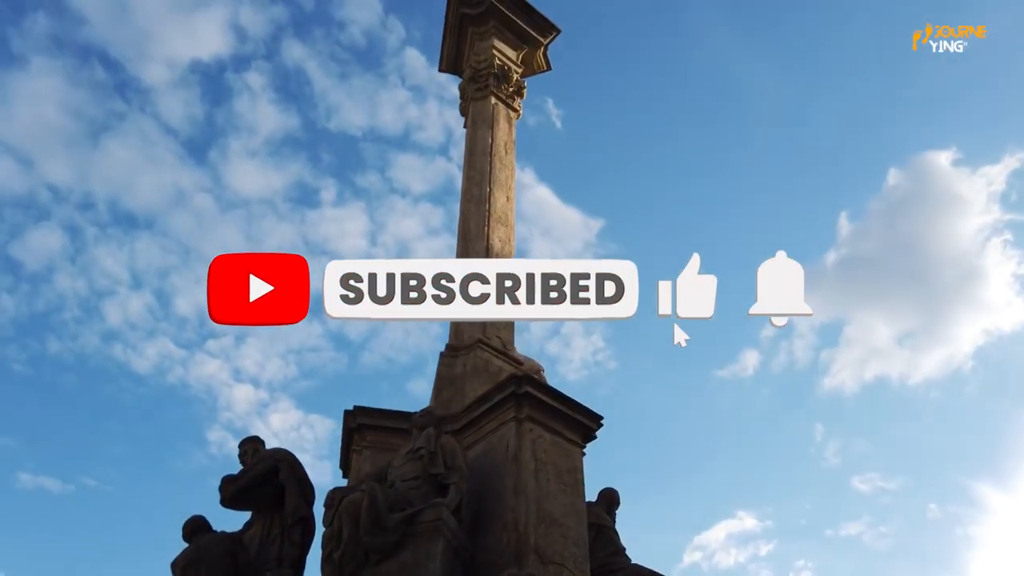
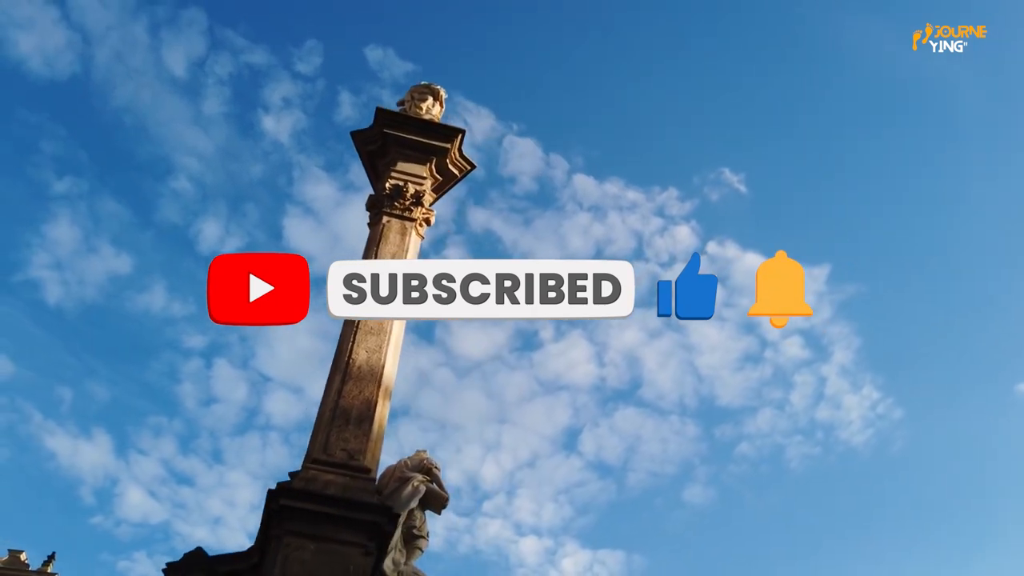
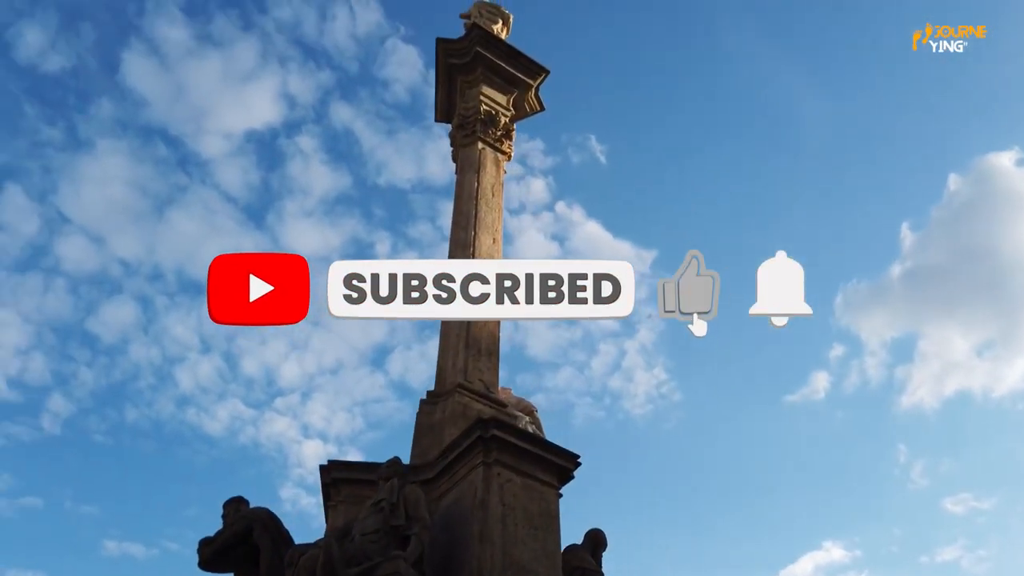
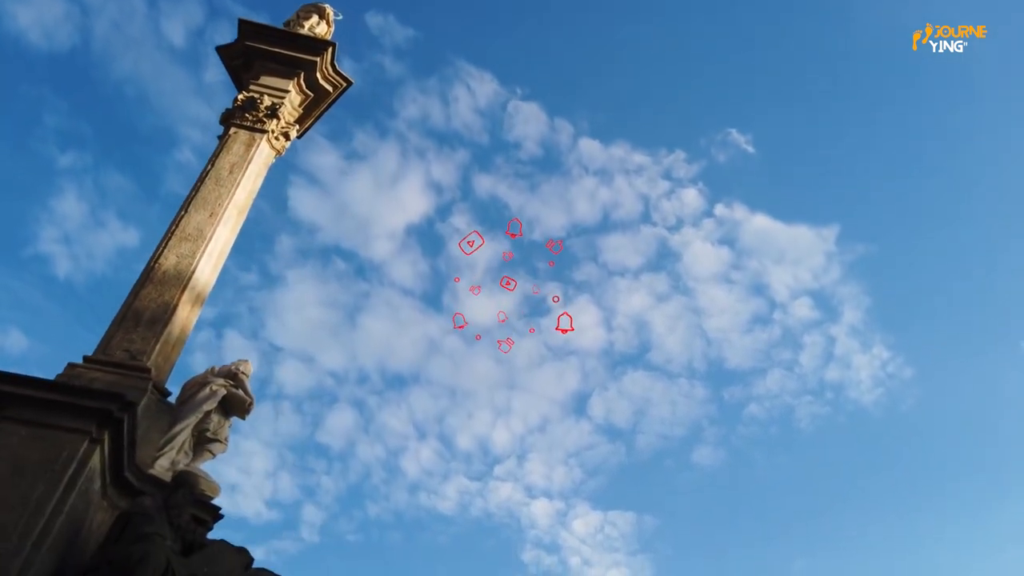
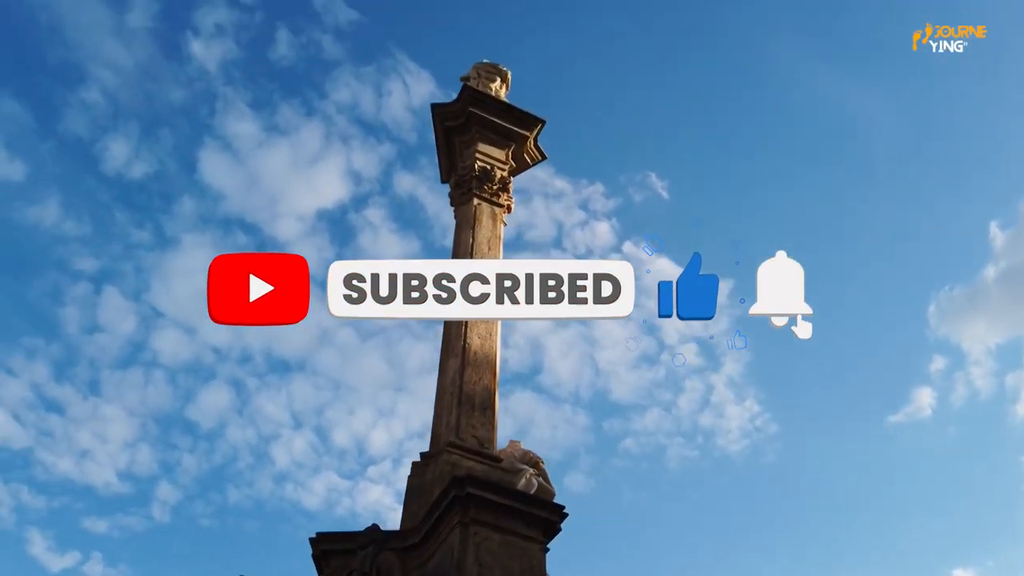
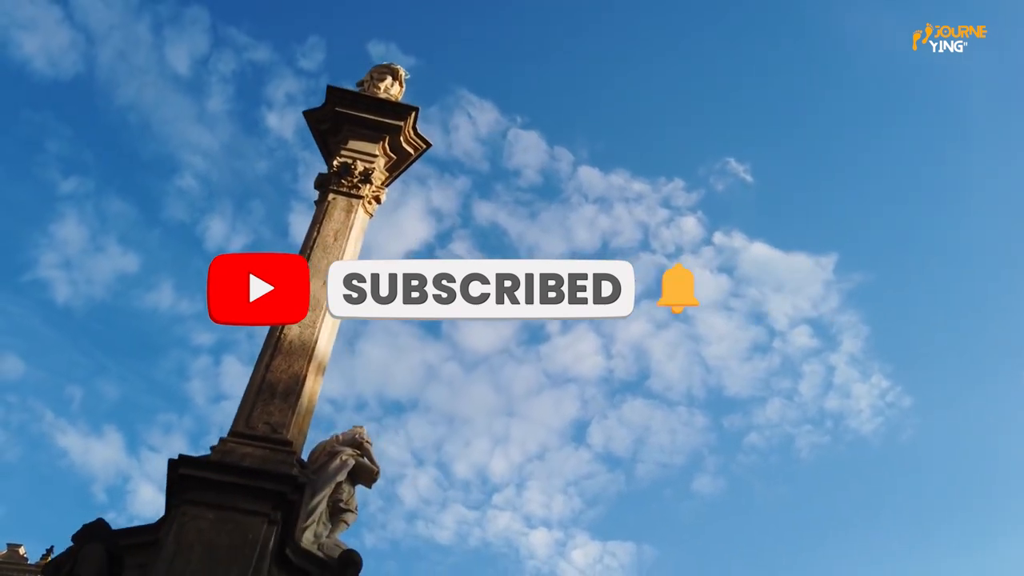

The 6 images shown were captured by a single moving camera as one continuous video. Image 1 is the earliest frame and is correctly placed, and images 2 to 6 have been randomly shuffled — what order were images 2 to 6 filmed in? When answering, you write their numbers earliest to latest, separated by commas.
3, 5, 2, 6, 4
